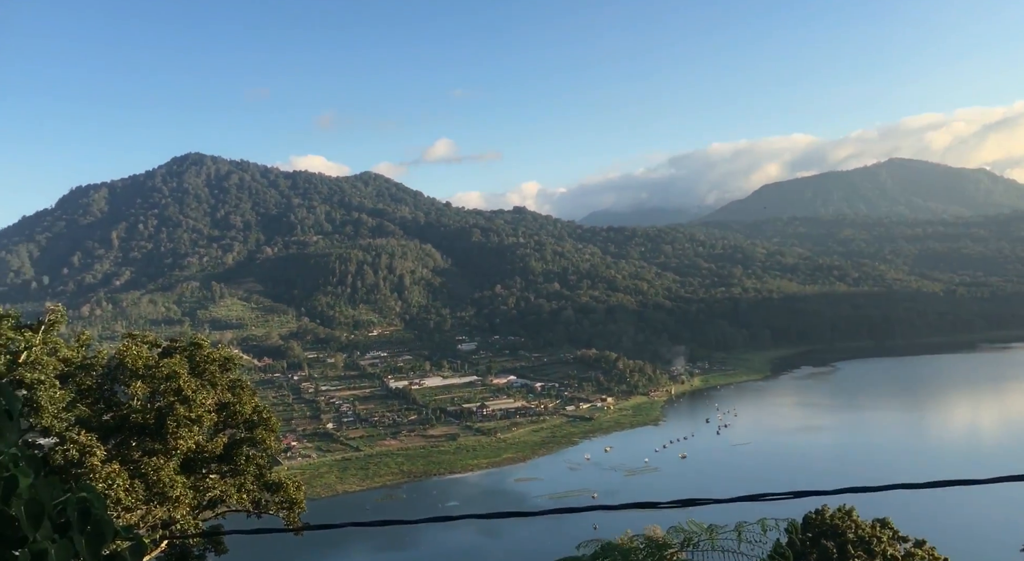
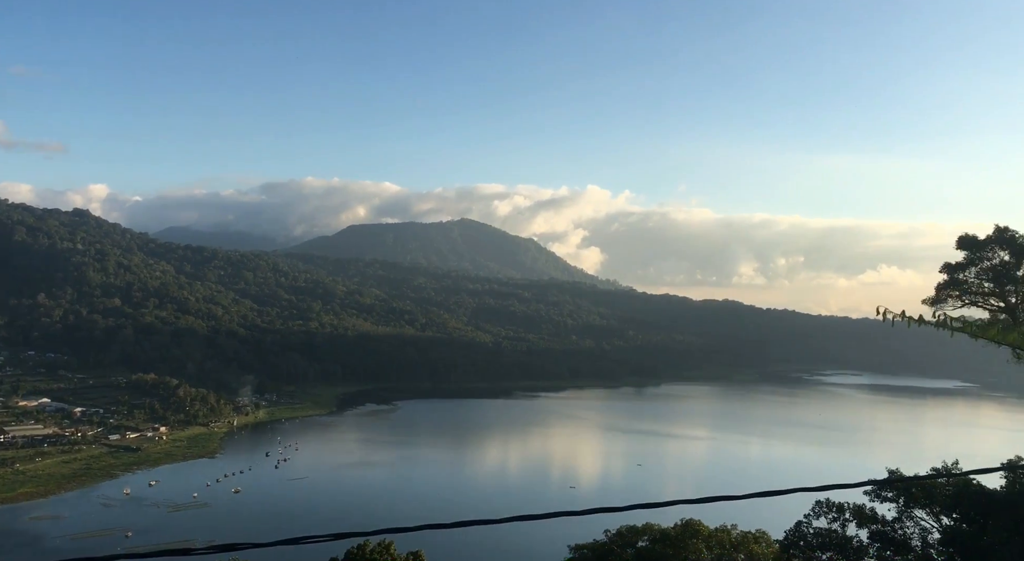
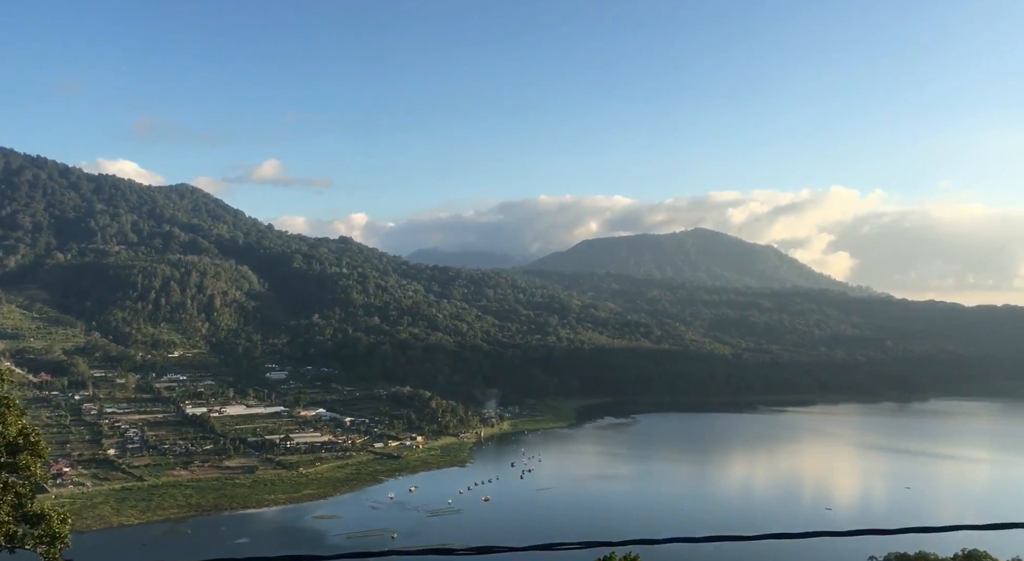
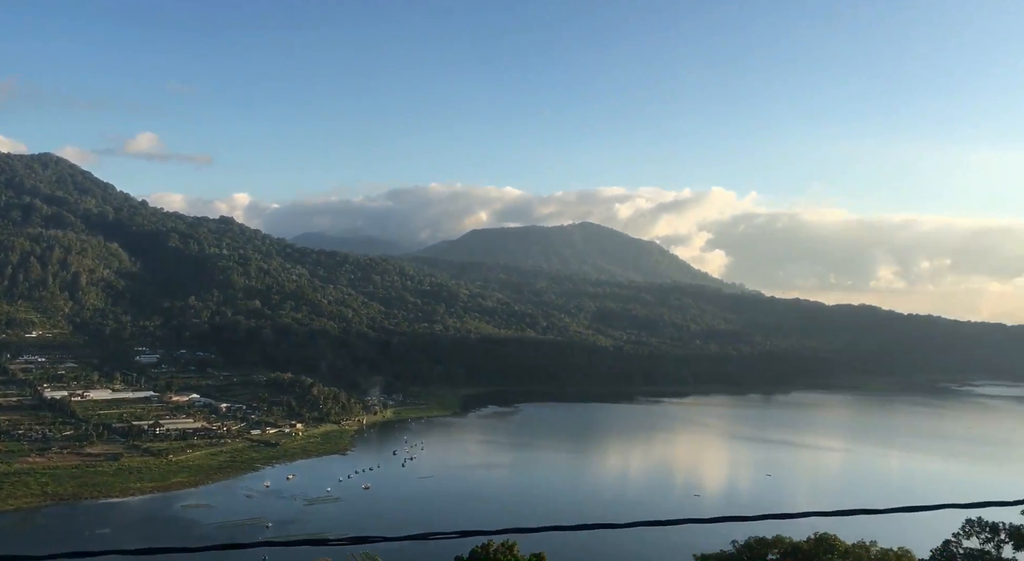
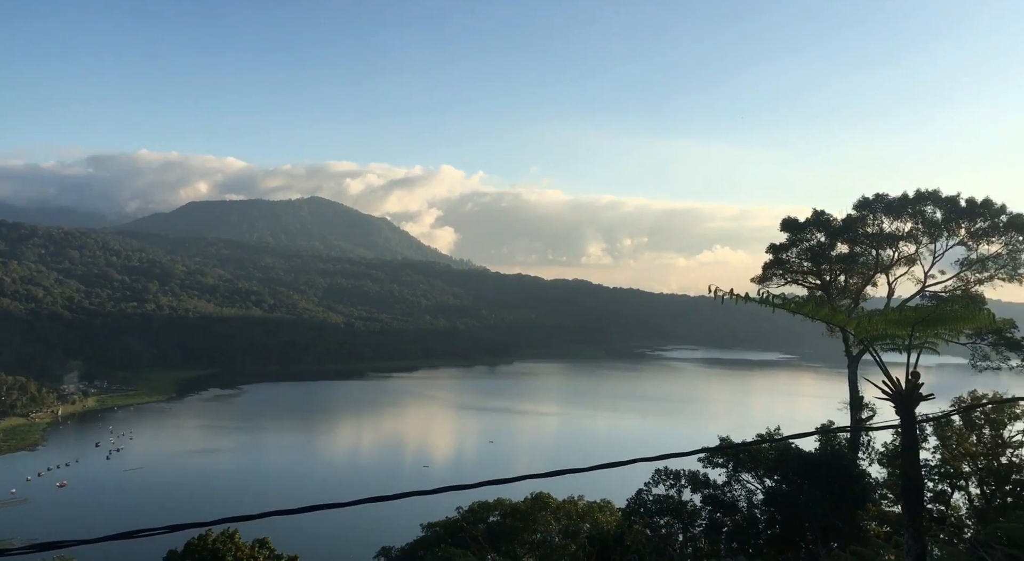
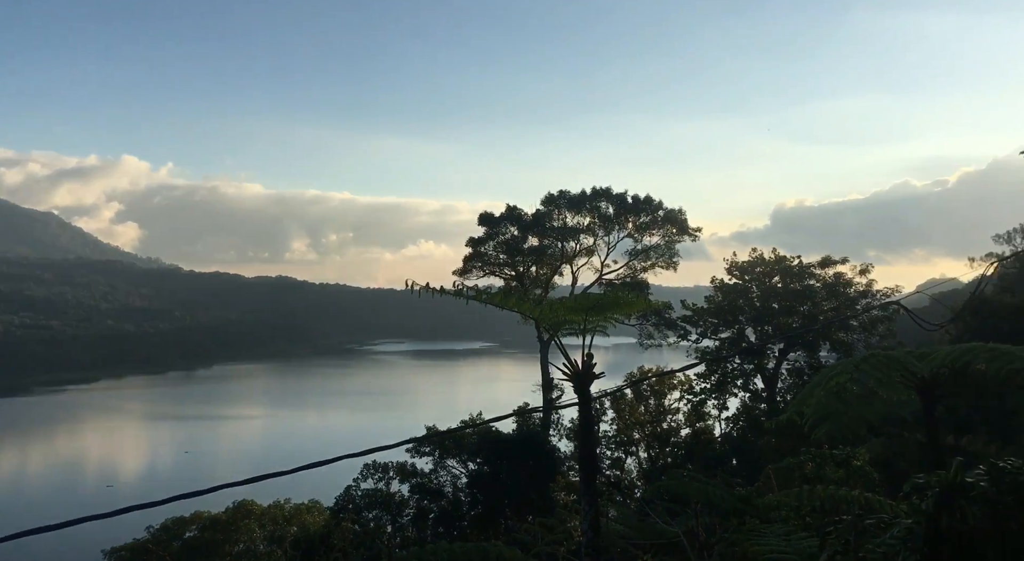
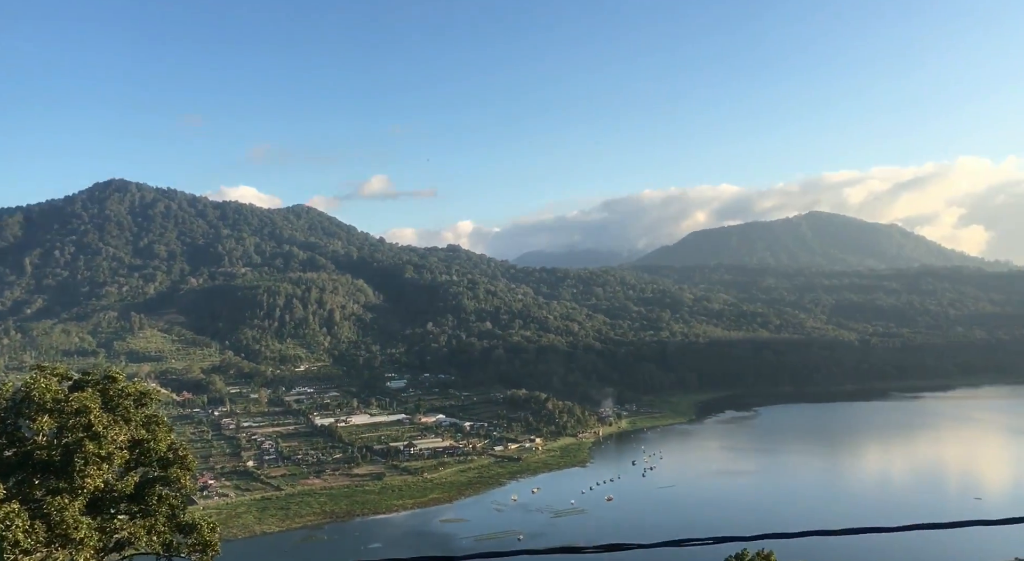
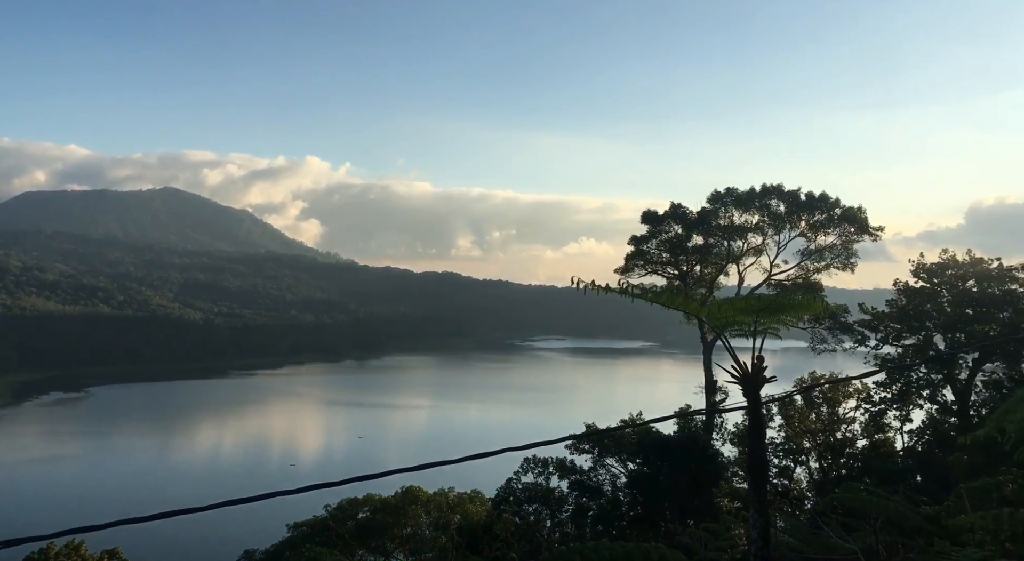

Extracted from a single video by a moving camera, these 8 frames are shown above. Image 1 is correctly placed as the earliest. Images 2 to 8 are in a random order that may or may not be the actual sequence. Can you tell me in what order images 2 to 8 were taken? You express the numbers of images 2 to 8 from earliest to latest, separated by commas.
7, 3, 4, 2, 5, 8, 6
